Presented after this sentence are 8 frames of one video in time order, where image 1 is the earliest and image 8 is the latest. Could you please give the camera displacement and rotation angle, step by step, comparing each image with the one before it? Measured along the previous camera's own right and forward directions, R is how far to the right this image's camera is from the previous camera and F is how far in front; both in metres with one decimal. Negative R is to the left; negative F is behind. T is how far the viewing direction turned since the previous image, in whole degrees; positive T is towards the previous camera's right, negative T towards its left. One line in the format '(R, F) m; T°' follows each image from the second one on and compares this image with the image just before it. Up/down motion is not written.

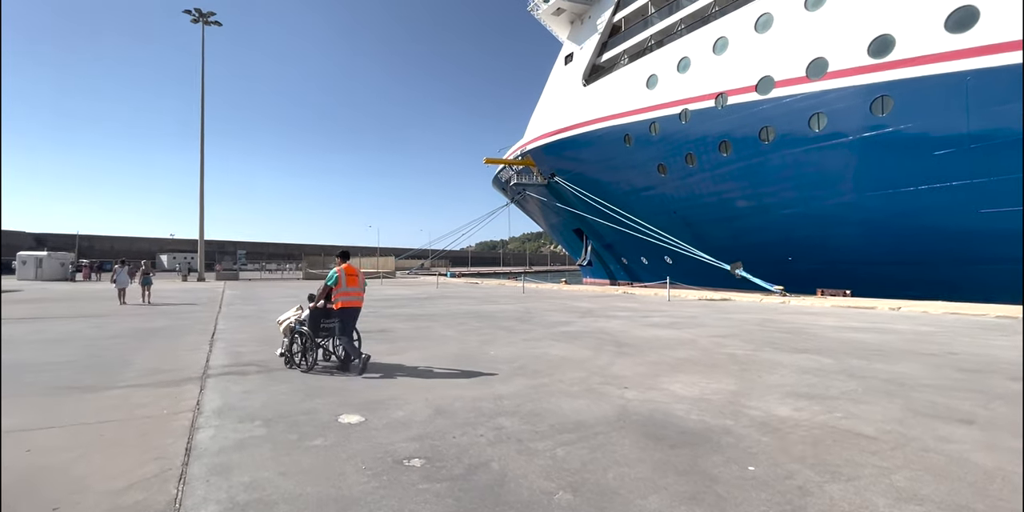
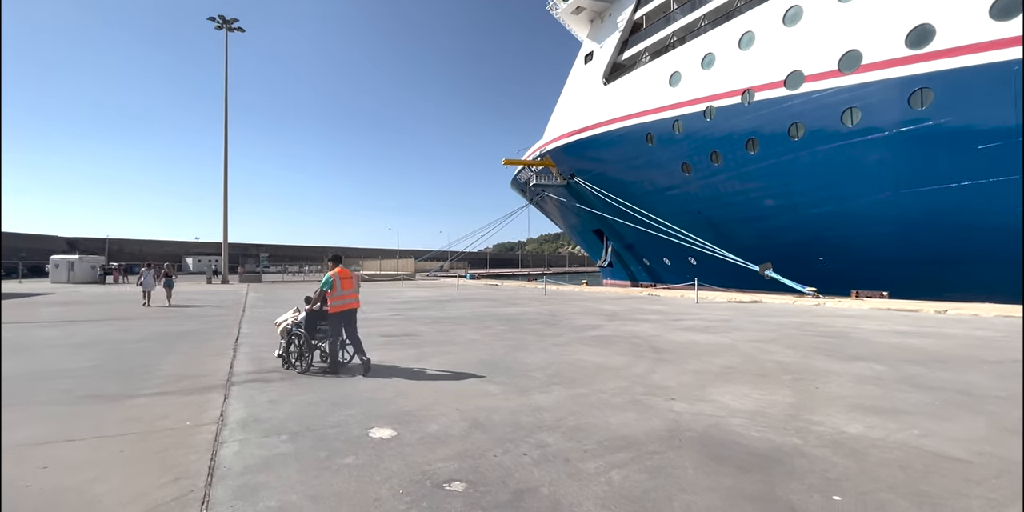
(-0.1, +0.2) m; -2°
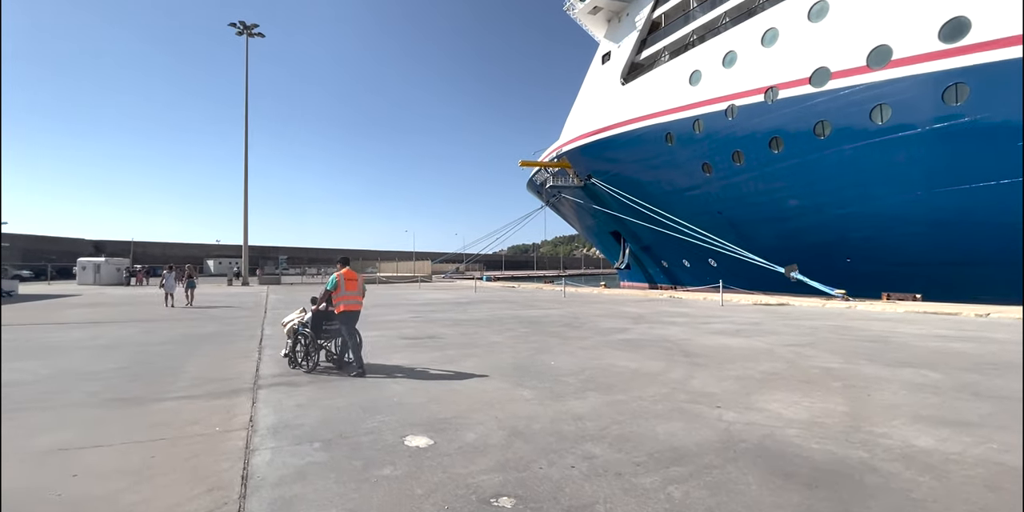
(-0.1, +0.1) m; -2°
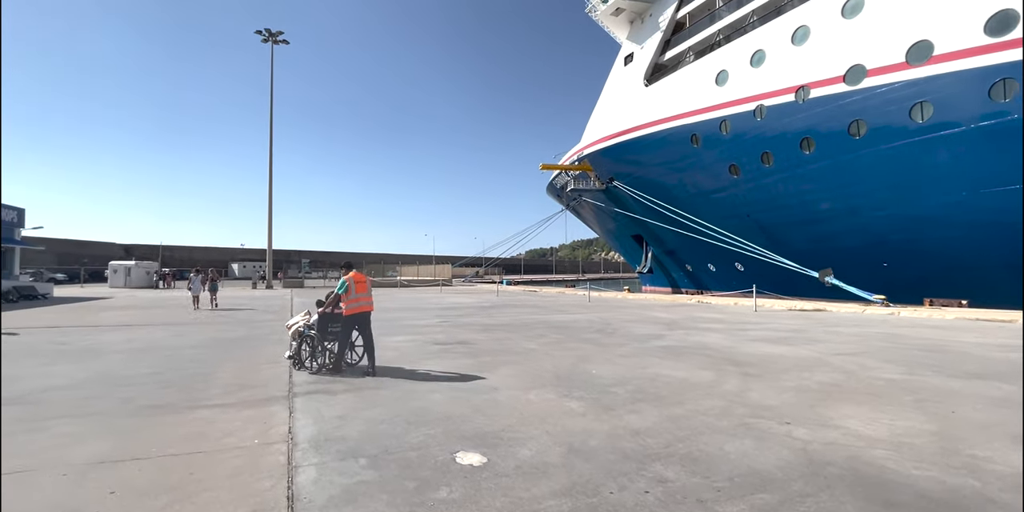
(-0.2, +0.2) m; -2°
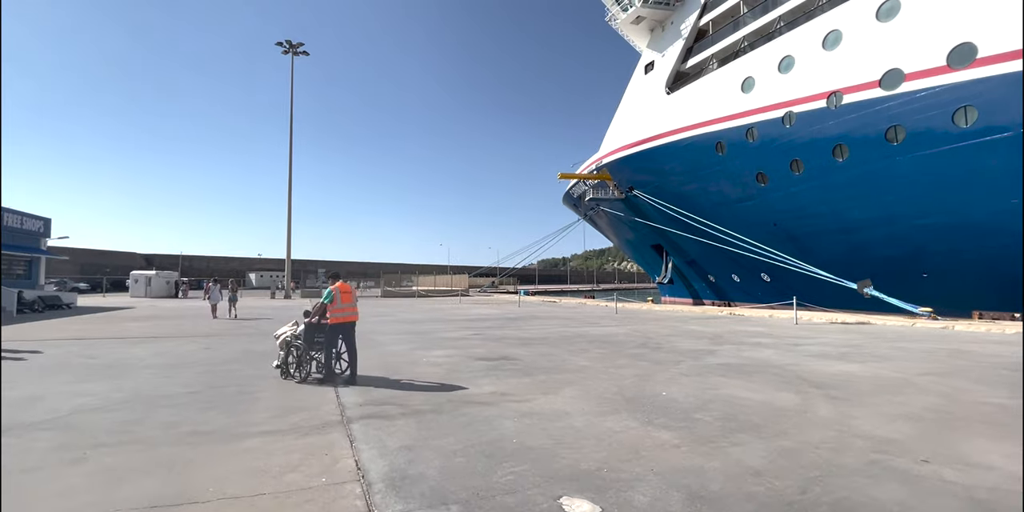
(-0.4, +0.4) m; -1°
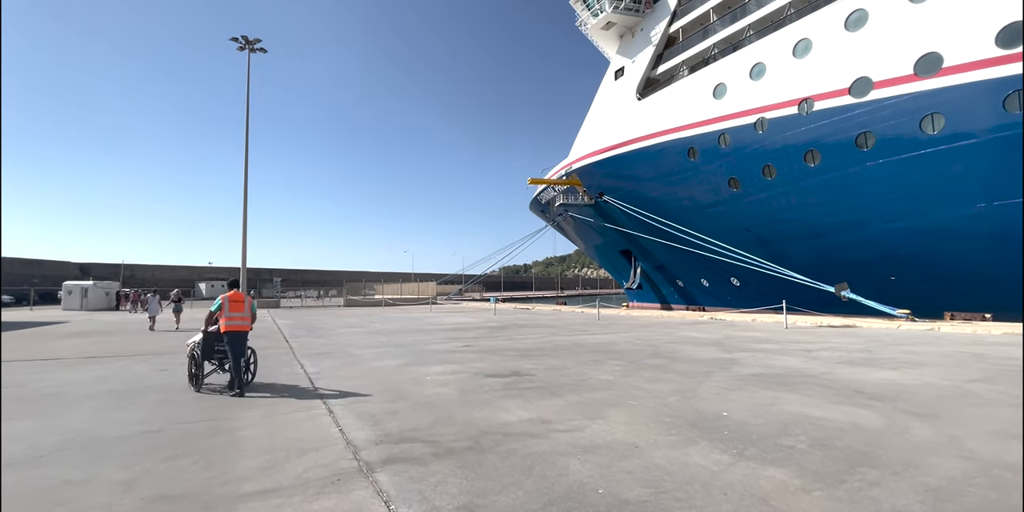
(-0.6, +0.8) m; +4°
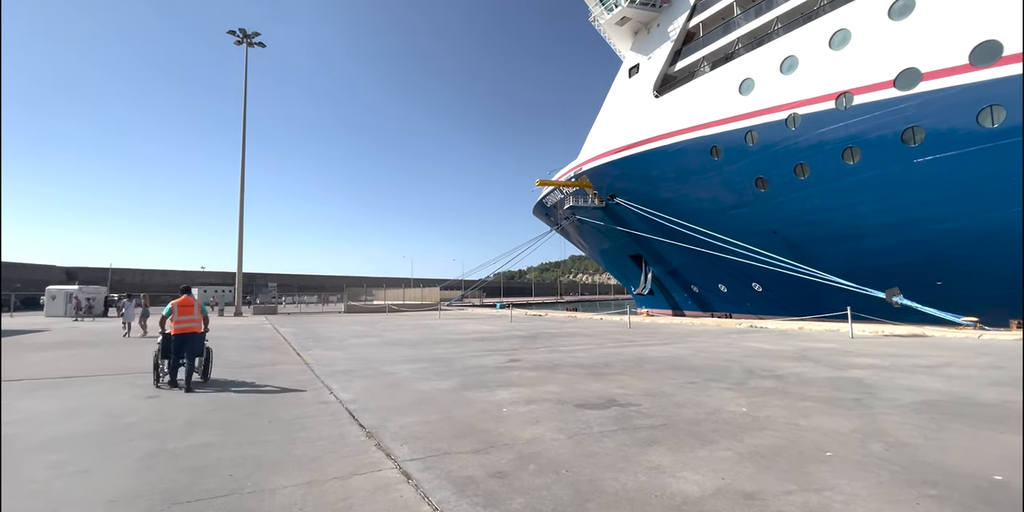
(-0.9, +1.3) m; +1°
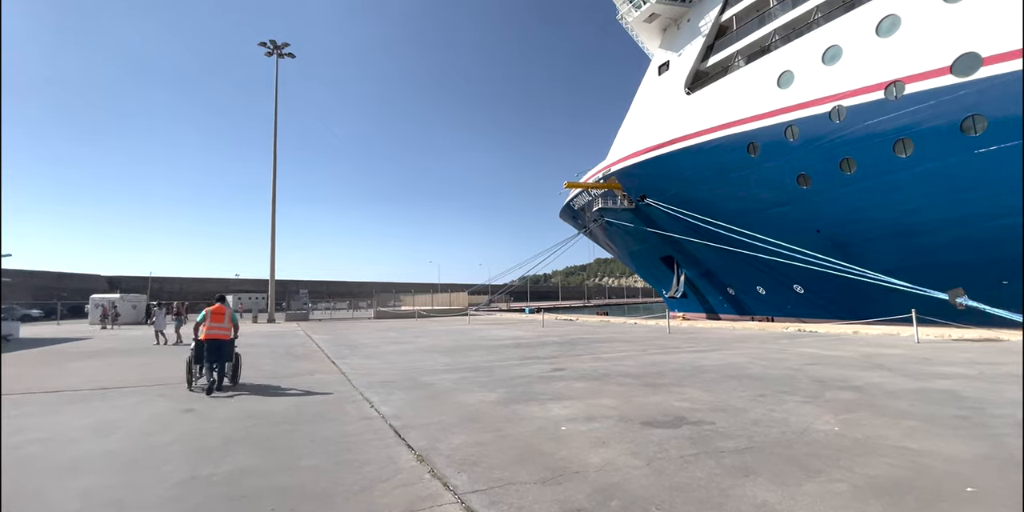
(-0.2, +0.4) m; -3°
